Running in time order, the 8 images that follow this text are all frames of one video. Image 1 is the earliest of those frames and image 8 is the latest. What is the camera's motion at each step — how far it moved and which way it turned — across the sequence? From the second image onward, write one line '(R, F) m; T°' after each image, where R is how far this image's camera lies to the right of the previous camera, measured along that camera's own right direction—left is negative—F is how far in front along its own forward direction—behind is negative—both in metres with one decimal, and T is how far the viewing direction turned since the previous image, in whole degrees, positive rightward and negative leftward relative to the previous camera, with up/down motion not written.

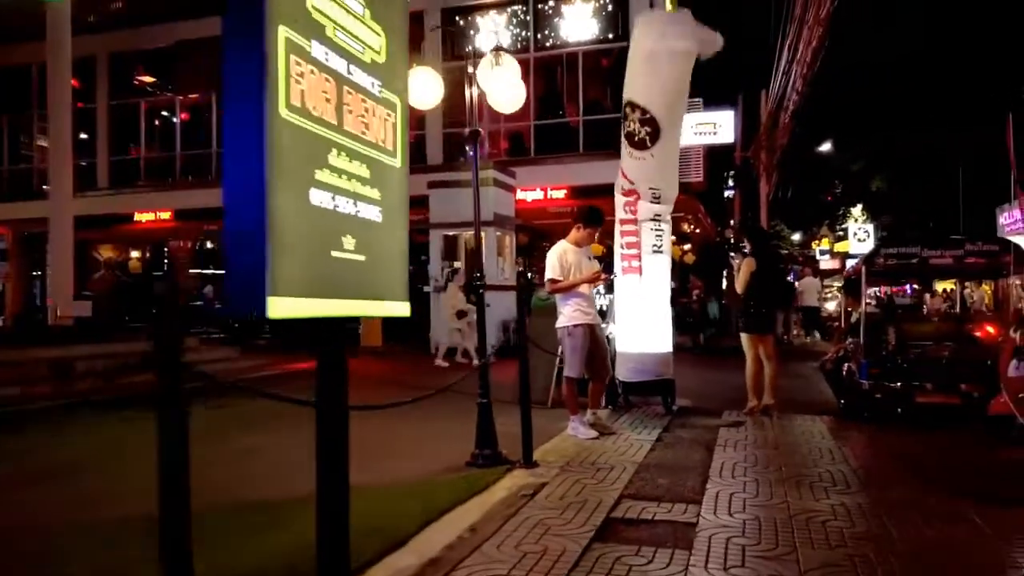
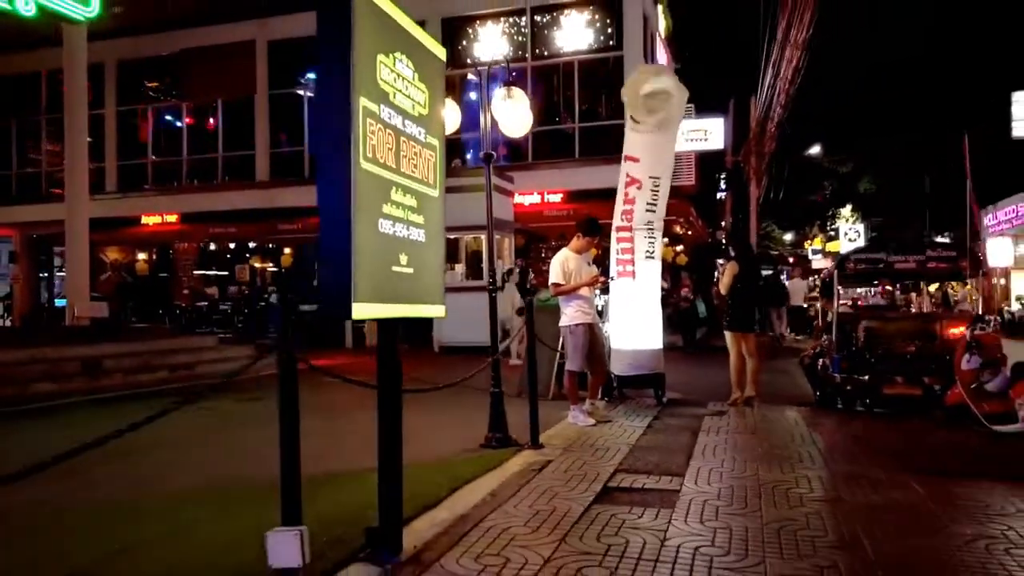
(-0.1, -0.9) m; 0°
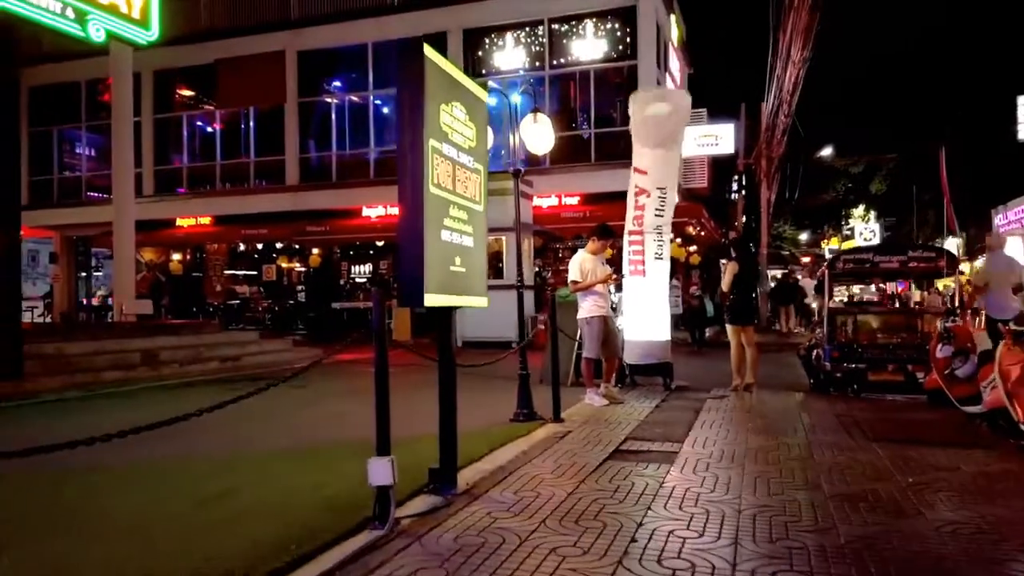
(-0.1, -1.1) m; -1°
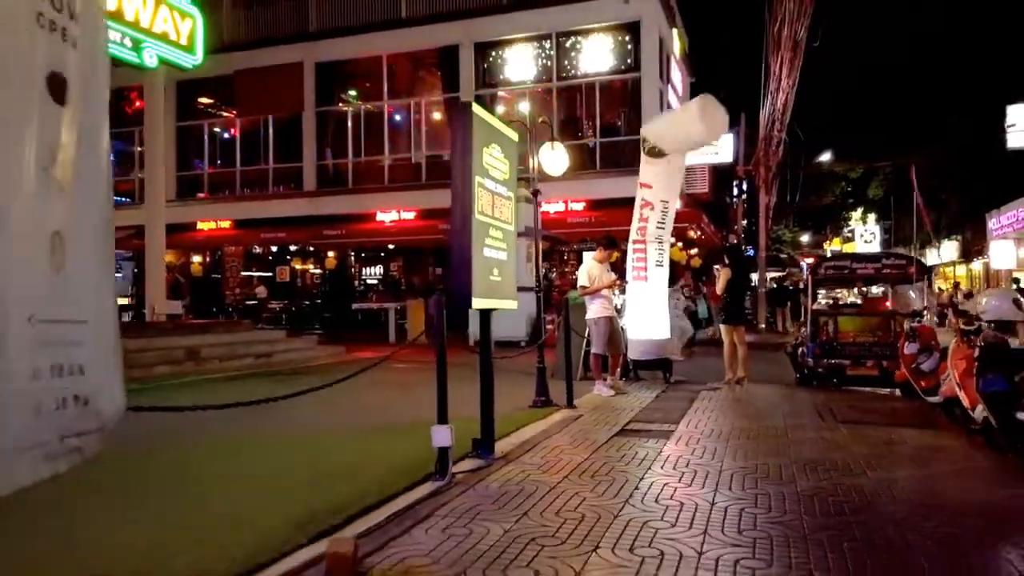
(-0.2, -1.3) m; 0°
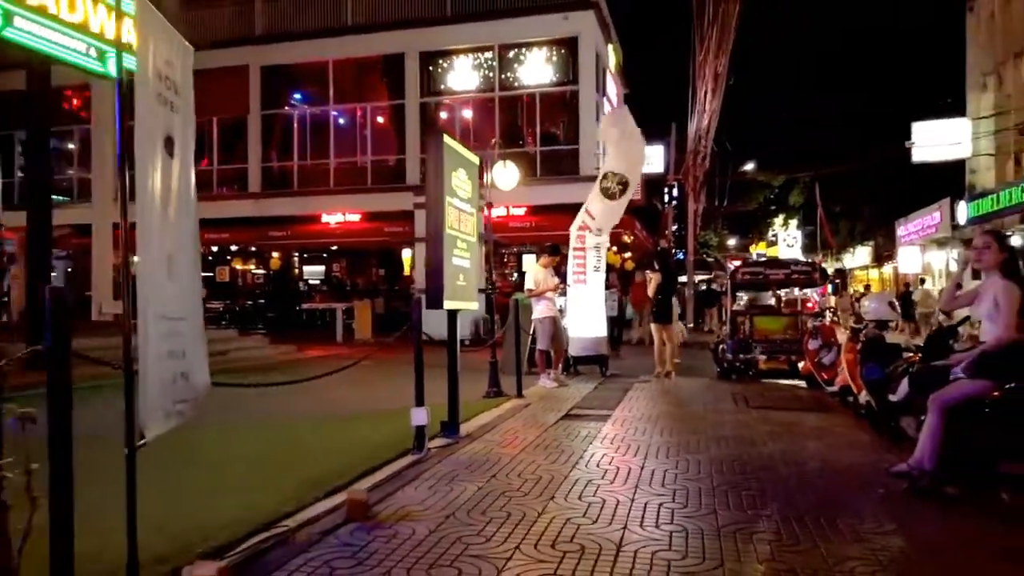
(-0.3, -1.1) m; +5°
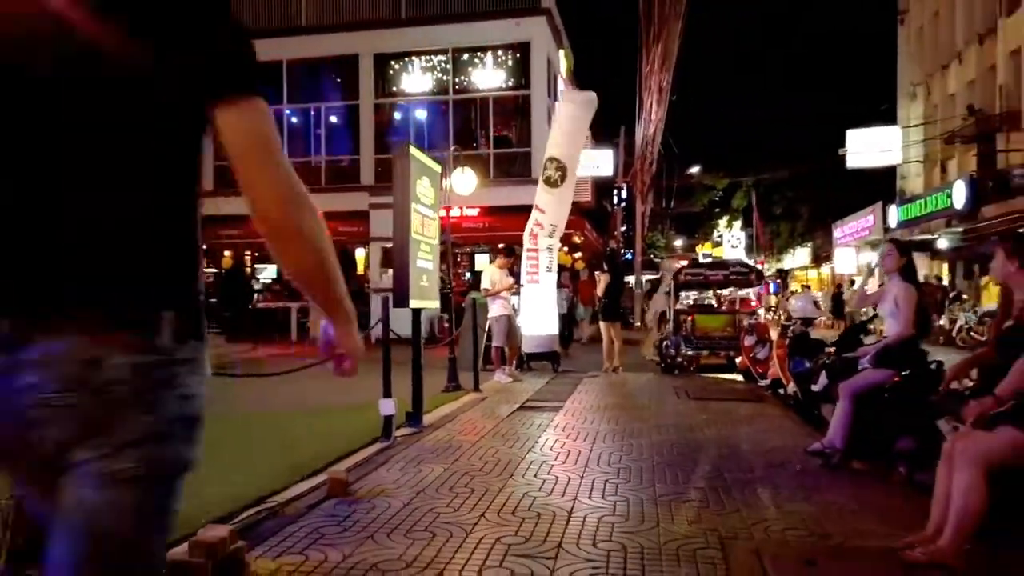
(-0.1, -0.6) m; +4°
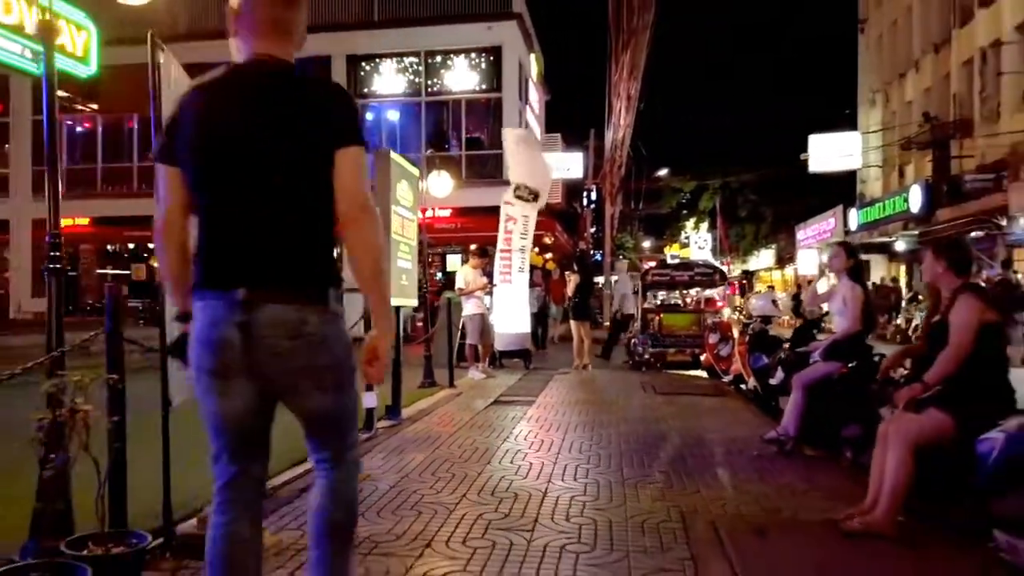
(-0.1, -0.4) m; +2°
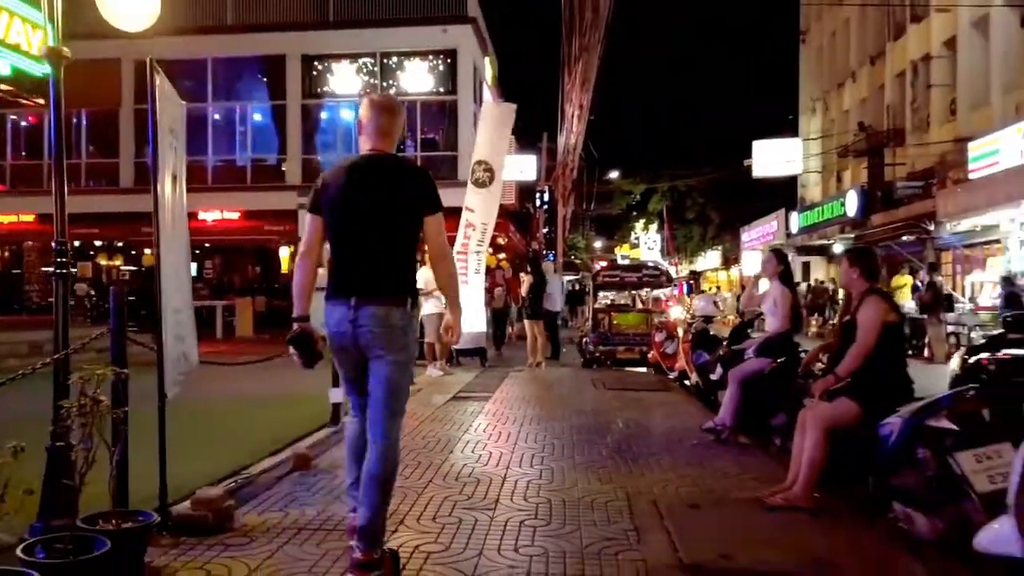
(-0.1, -0.5) m; +4°
